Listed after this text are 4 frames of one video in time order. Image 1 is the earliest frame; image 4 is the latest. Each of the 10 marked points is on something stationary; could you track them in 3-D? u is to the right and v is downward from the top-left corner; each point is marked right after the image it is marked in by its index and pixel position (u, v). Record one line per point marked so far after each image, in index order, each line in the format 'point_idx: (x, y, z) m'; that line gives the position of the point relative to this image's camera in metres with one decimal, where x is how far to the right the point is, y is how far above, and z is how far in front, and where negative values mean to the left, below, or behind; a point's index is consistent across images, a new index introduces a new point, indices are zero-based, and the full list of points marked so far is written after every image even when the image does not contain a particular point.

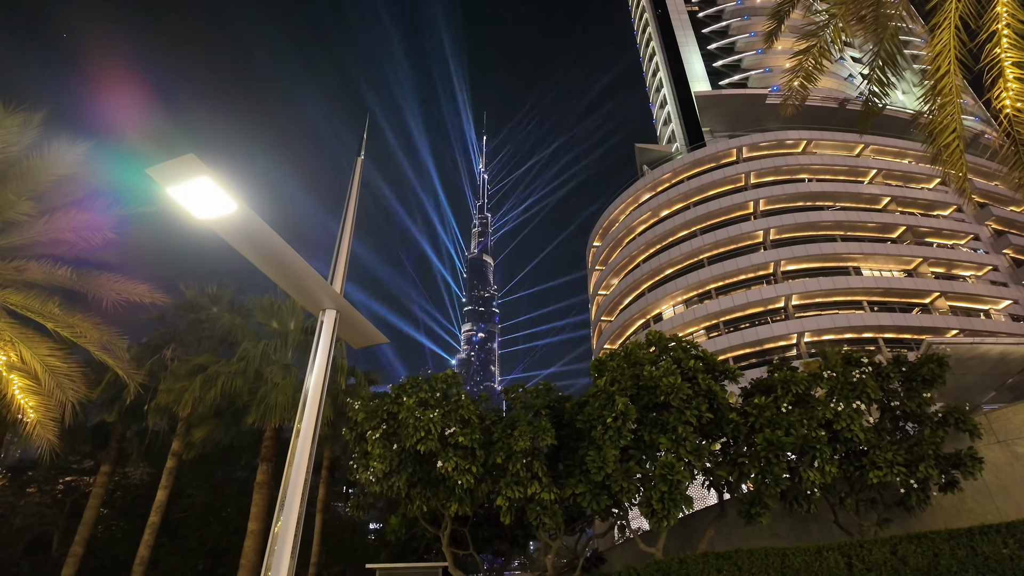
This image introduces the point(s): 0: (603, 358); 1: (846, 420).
0: (+3.3, -2.5, +18.9) m
1: (+10.4, -4.1, +16.3) m
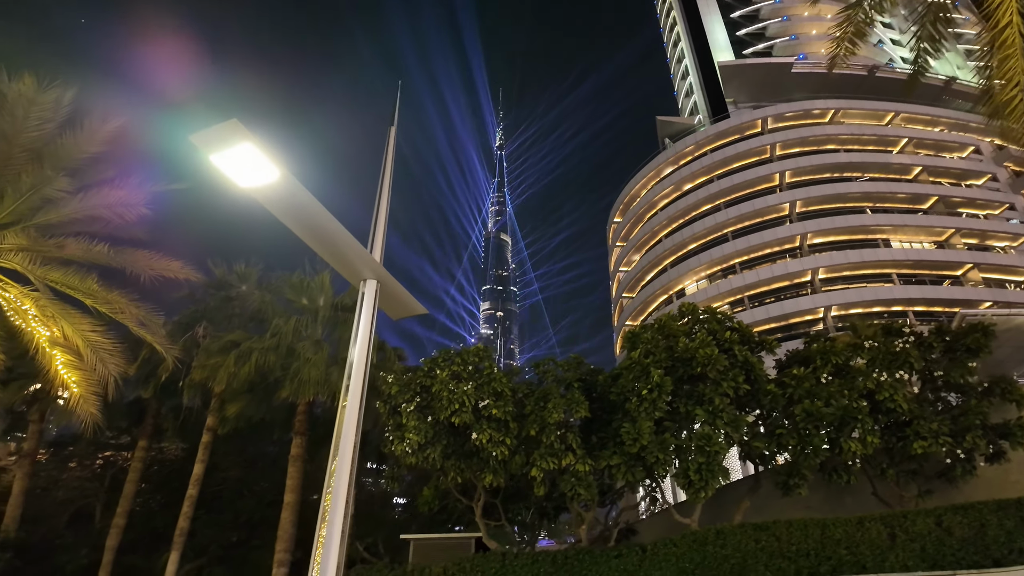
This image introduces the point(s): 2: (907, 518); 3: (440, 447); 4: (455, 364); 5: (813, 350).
0: (+4.4, -1.4, +18.7) m
1: (+11.5, -3.1, +15.9) m
2: (+11.3, -6.6, +14.9) m
3: (-2.4, -5.3, +17.5) m
4: (-2.0, -2.7, +18.5) m
5: (+10.2, -2.1, +17.7) m
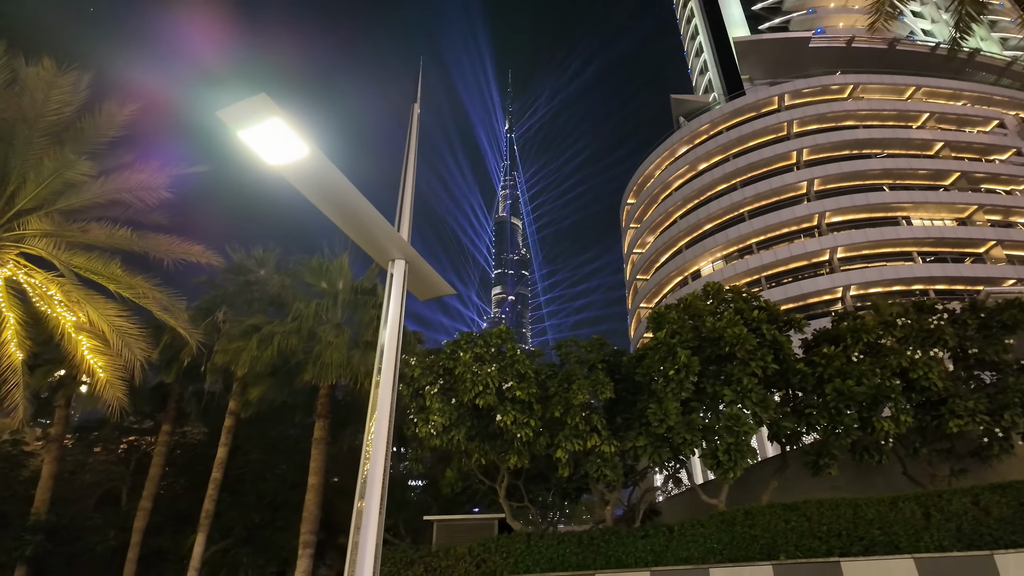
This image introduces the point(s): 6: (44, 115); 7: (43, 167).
0: (+5.2, -0.7, +18.4) m
1: (+12.2, -2.4, +15.5) m
2: (+12.1, -5.9, +14.6) m
3: (-1.6, -4.7, +17.5) m
4: (-1.2, -2.0, +18.3) m
5: (+10.9, -1.4, +17.3) m
6: (-11.7, +4.3, +13.0) m
7: (-11.8, +3.1, +13.2) m
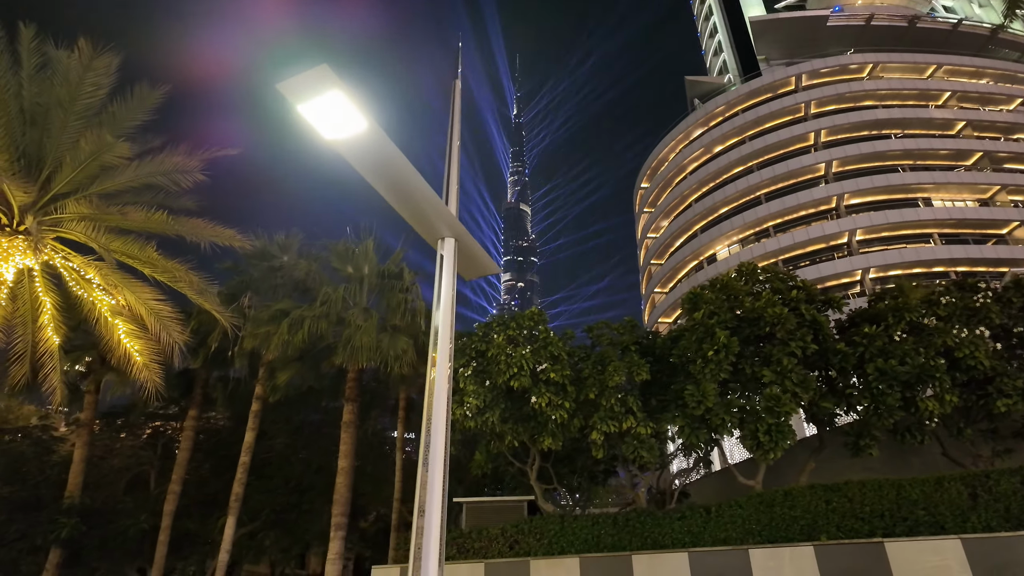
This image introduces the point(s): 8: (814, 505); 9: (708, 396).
0: (+6.4, 0.0, +18.2) m
1: (+13.3, -1.7, +15.2) m
2: (+13.2, -5.3, +14.4) m
3: (-0.5, -4.1, +17.4) m
4: (-0.1, -1.4, +18.2) m
5: (+12.1, -0.7, +17.0) m
6: (-10.6, +4.7, +12.9) m
7: (-10.8, +3.5, +13.1) m
8: (+8.9, -6.4, +15.3) m
9: (+5.9, -3.2, +15.7) m
